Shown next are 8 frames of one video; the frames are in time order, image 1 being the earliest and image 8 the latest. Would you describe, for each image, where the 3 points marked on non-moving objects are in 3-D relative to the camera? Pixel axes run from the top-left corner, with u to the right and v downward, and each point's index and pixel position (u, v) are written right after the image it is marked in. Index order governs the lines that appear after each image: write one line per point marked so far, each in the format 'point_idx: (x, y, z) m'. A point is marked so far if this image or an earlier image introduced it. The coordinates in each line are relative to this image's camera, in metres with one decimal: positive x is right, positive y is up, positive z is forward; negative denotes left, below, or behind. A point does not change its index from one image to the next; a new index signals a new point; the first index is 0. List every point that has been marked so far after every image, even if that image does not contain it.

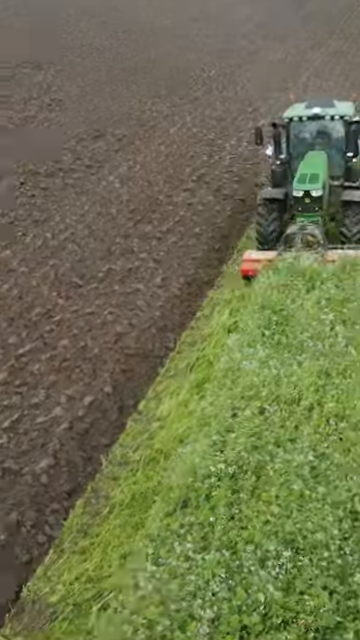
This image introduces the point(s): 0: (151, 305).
0: (-0.3, +0.2, +9.1) m
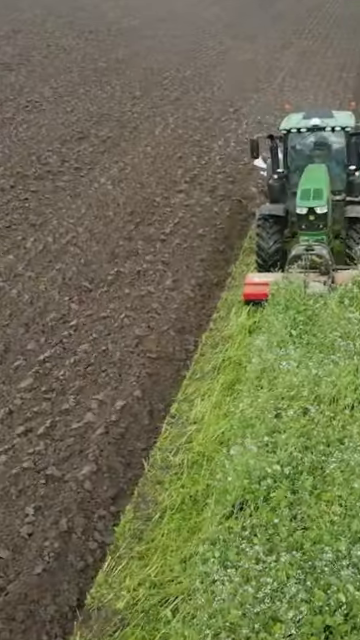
0: (-0.2, +0.1, +9.1) m
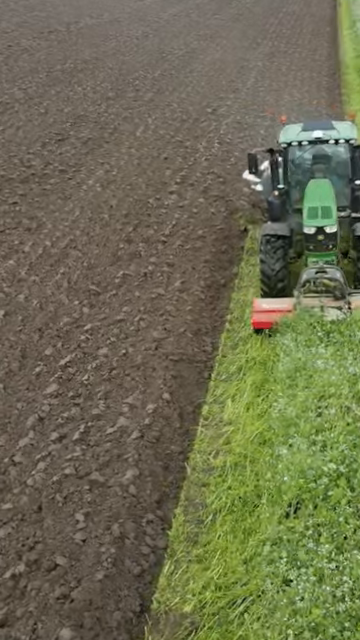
0: (0.0, +0.1, +9.2) m
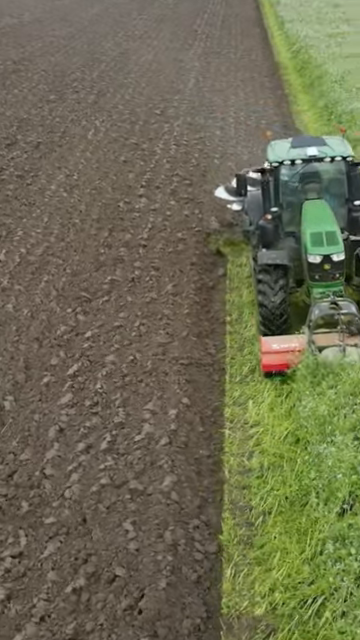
0: (0.0, +0.1, +9.2) m
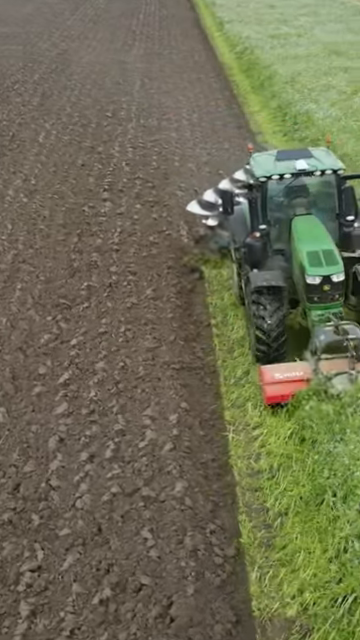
0: (-0.2, 0.0, +9.2) m
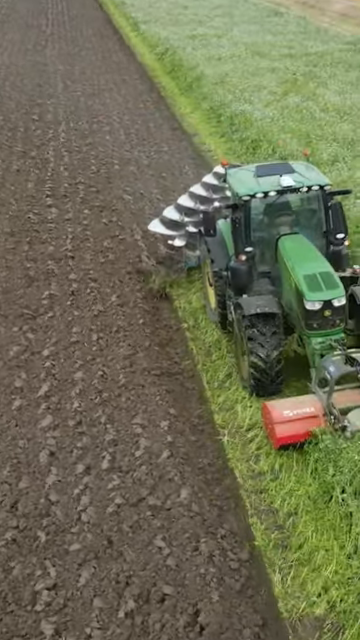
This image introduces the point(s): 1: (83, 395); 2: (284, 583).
0: (-0.6, -0.1, +9.2) m
1: (-0.9, -0.7, +7.7) m
2: (+0.7, -1.7, +5.1) m
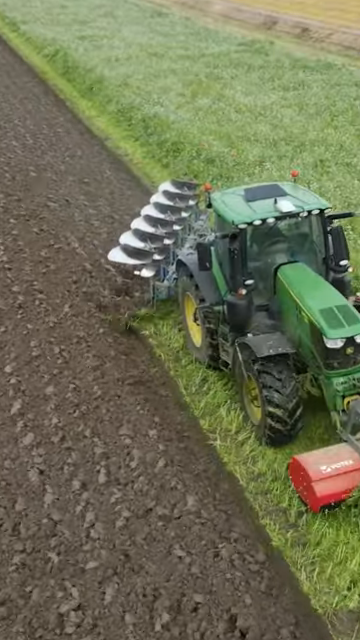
0: (-1.0, -0.2, +9.1) m
1: (-1.1, -0.9, +7.6) m
2: (+0.8, -1.7, +5.3) m
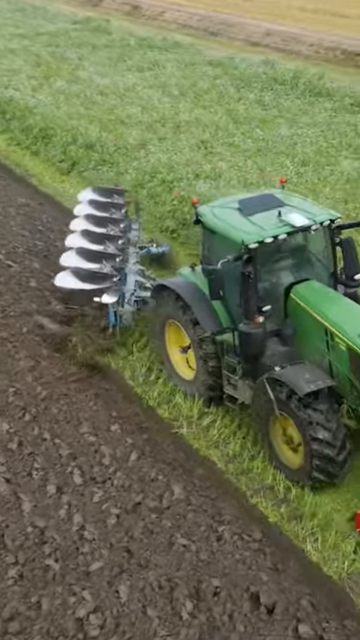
0: (-1.8, -0.2, +8.9) m
1: (-1.6, -0.9, +7.4) m
2: (+0.9, -1.6, +5.6) m
